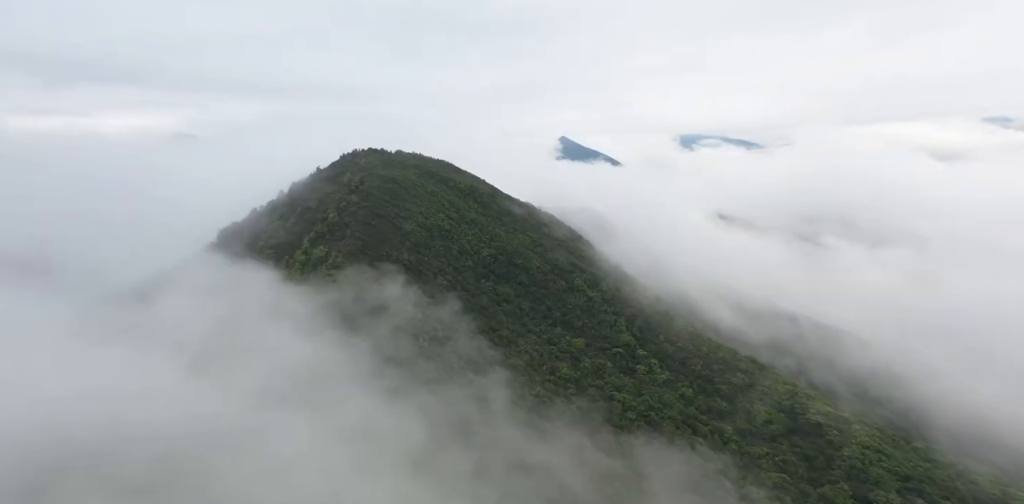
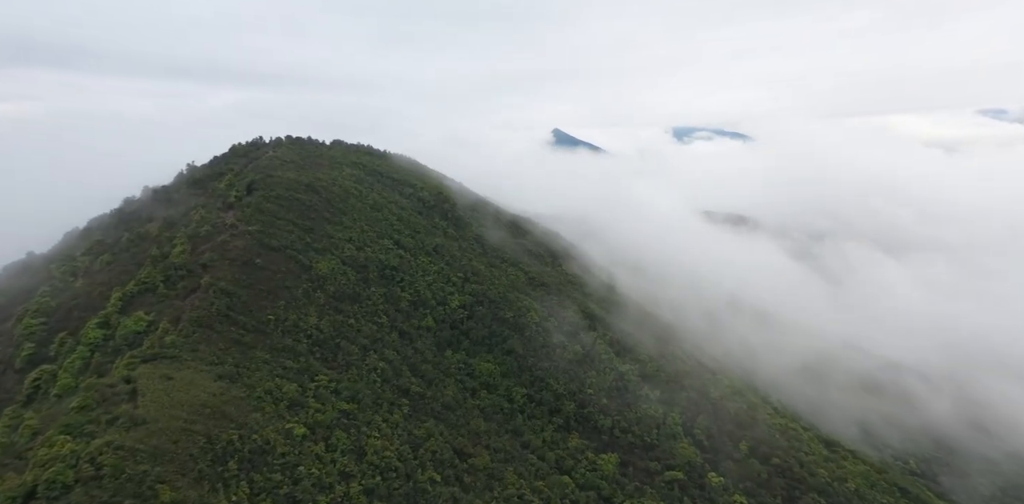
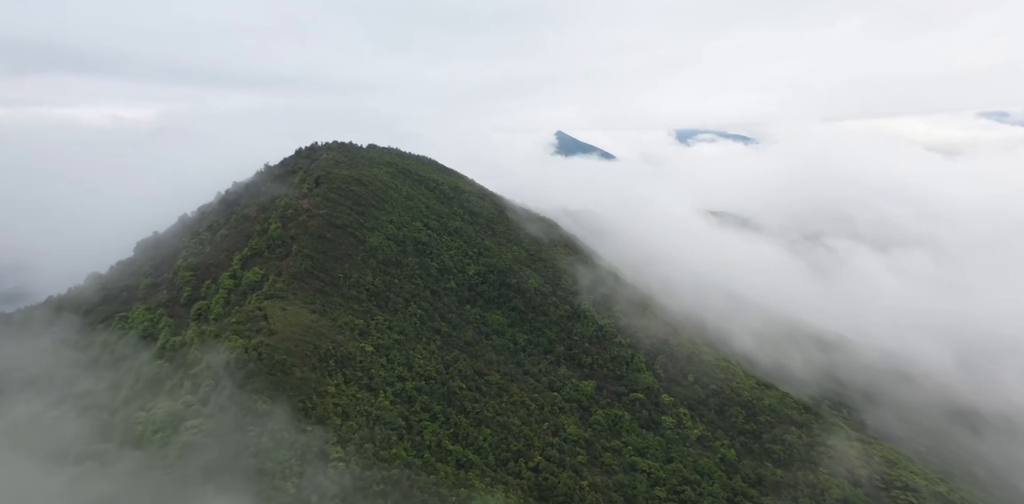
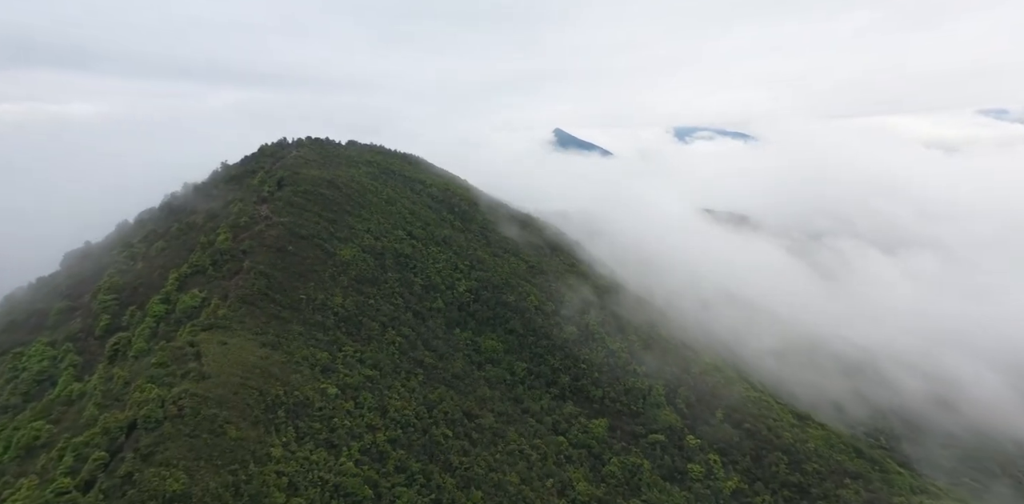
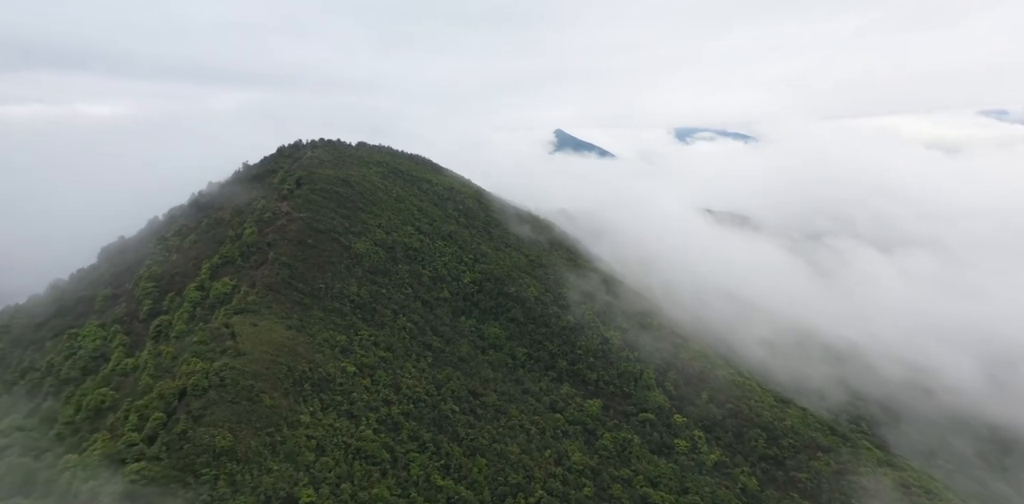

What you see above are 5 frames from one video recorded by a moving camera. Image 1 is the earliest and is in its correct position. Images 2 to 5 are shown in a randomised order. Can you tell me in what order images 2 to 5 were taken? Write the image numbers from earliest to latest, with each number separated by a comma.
3, 5, 4, 2
